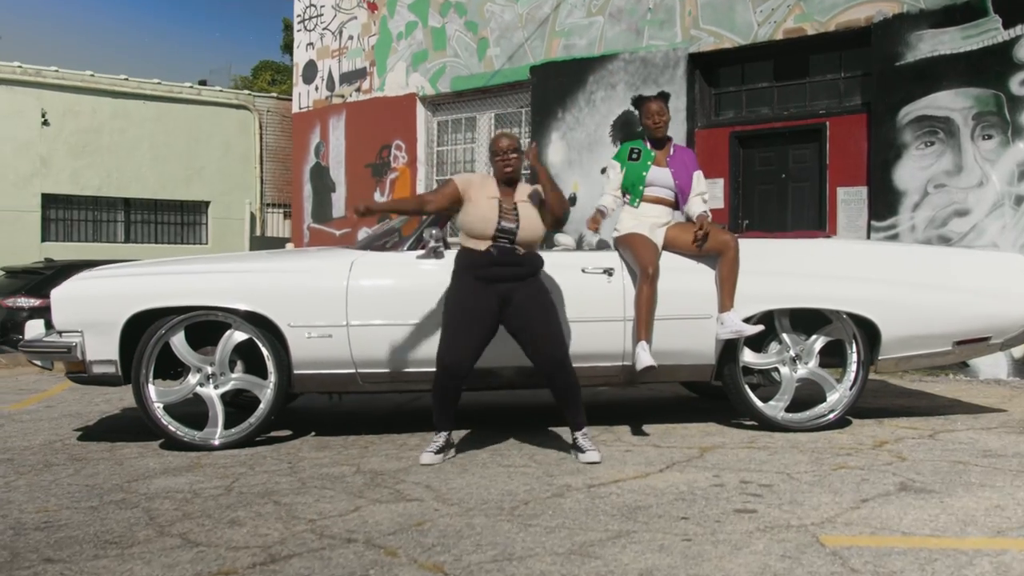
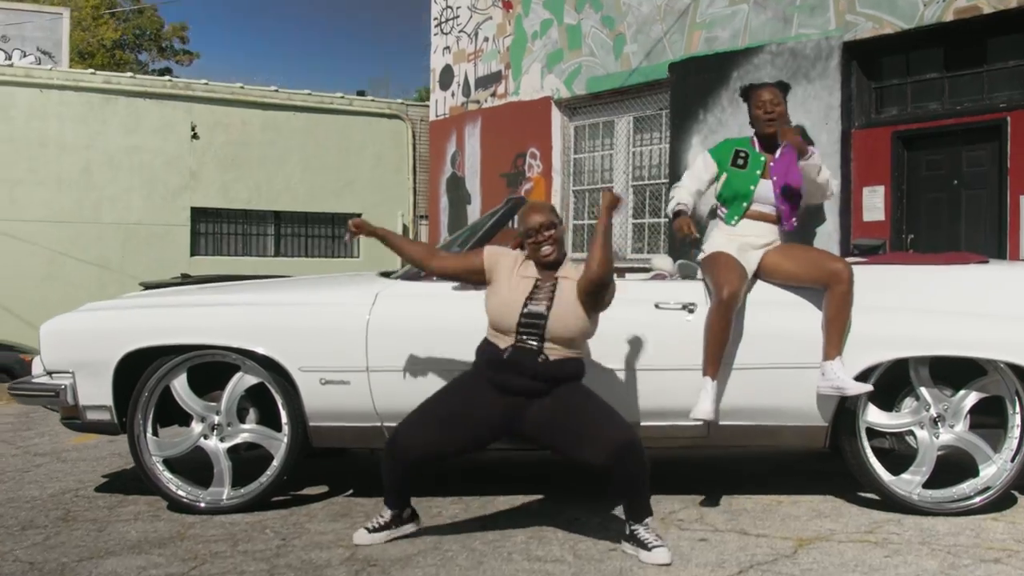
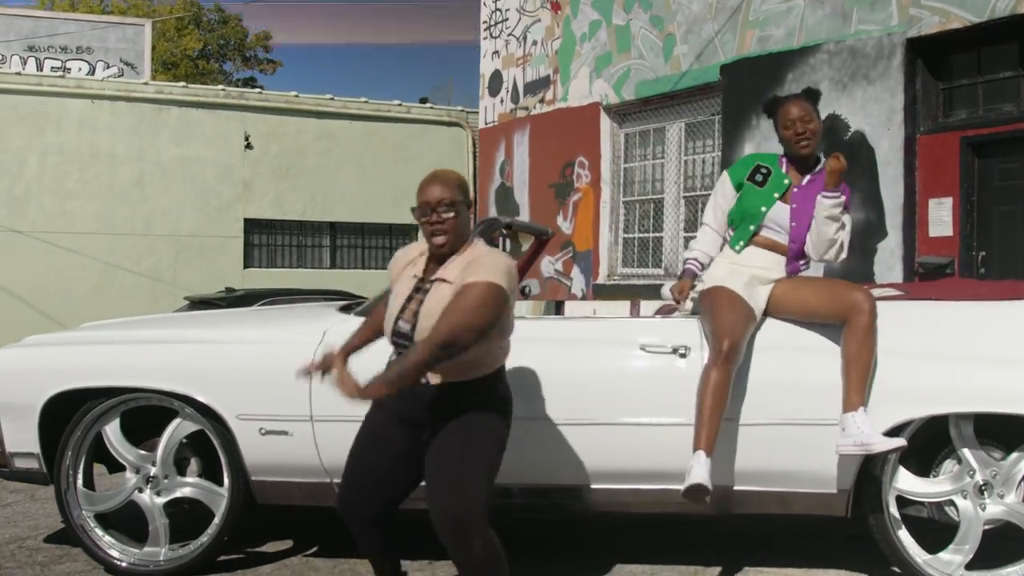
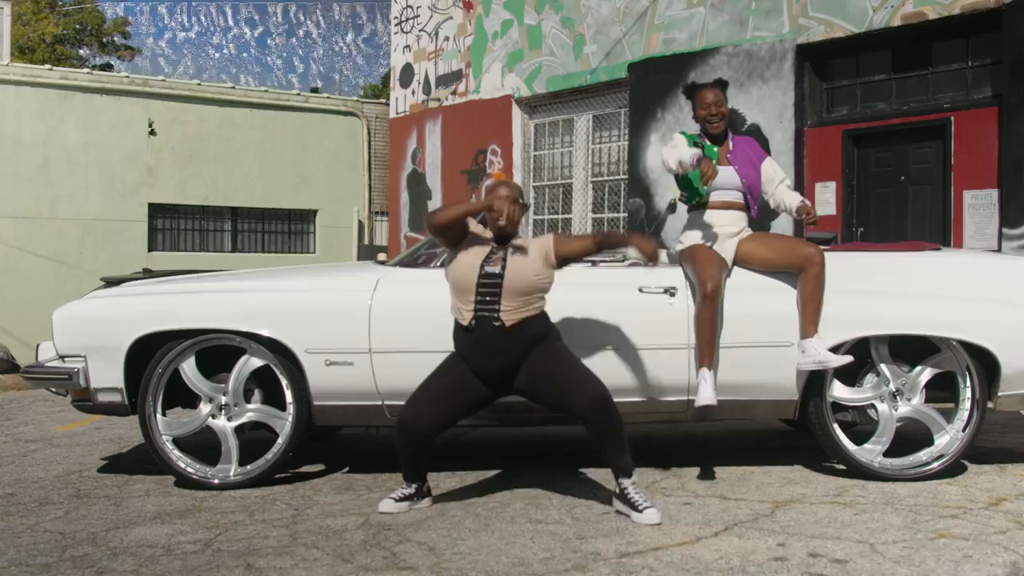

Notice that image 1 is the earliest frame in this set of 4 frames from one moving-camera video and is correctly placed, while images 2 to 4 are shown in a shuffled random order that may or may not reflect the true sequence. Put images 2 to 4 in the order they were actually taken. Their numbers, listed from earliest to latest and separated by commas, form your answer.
4, 2, 3
